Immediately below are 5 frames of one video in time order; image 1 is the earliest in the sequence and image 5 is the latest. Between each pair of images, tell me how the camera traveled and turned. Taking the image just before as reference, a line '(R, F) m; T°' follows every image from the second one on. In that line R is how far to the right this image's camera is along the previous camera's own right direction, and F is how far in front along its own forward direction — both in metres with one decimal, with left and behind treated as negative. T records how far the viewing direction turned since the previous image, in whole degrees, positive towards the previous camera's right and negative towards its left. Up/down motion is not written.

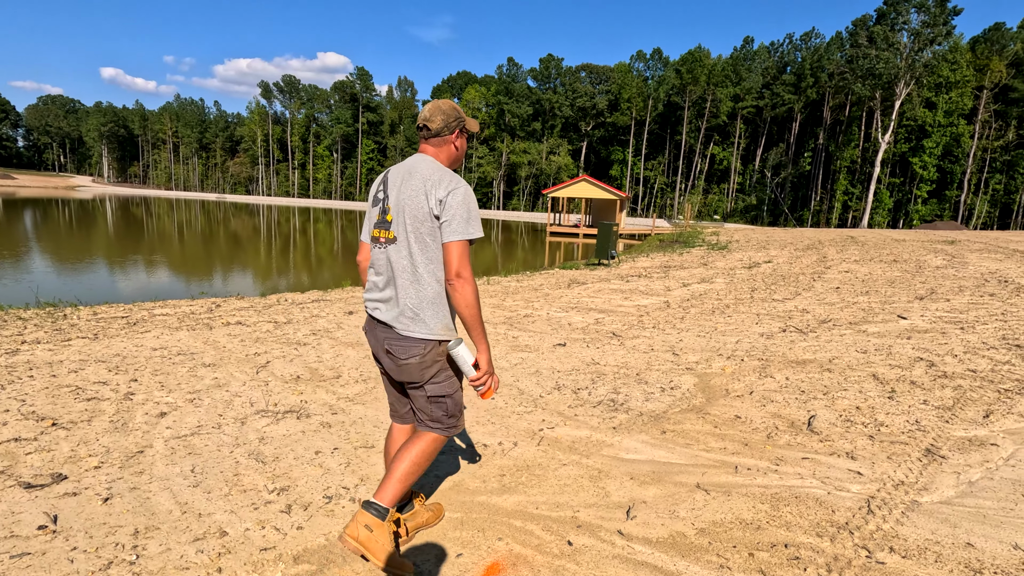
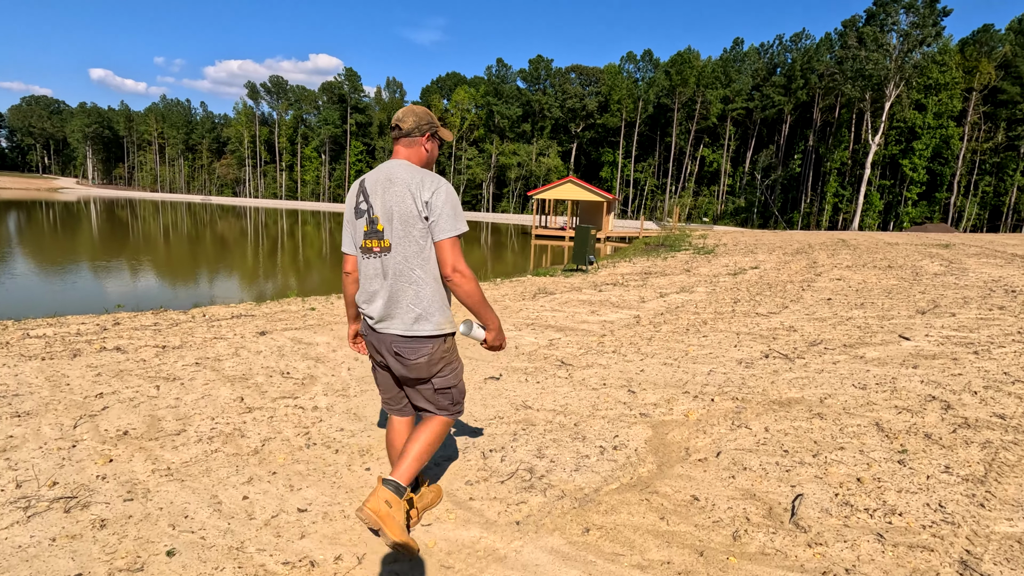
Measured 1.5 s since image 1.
(+0.6, +0.9) m; +1°
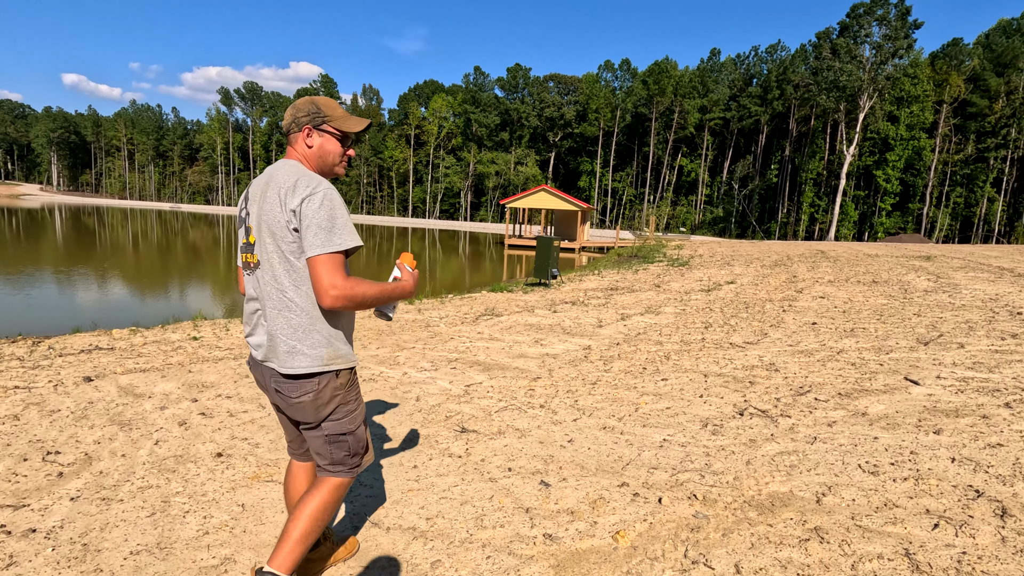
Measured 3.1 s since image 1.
(+0.6, +1.2) m; +2°
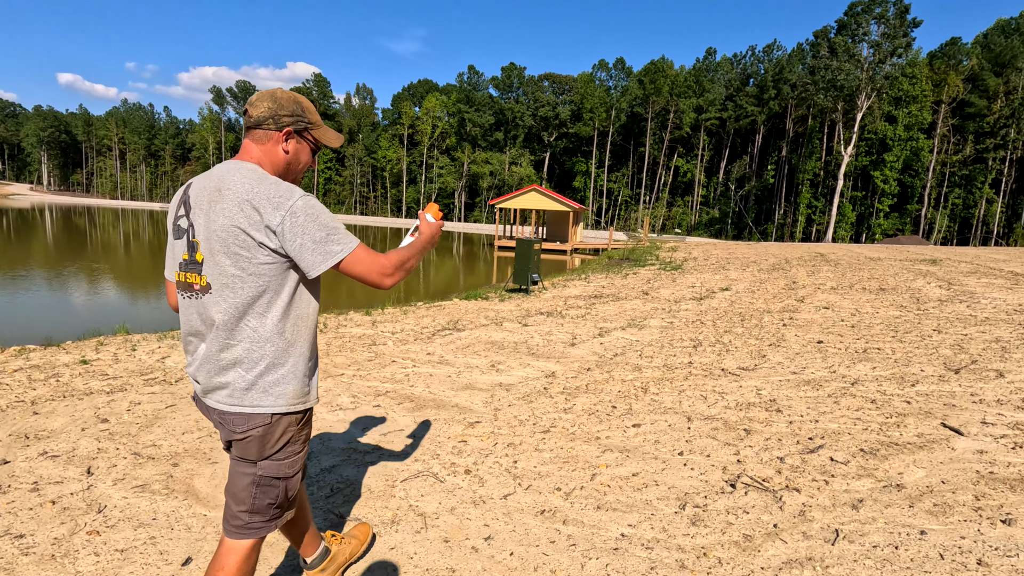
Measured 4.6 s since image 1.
(+0.4, +1.0) m; 0°
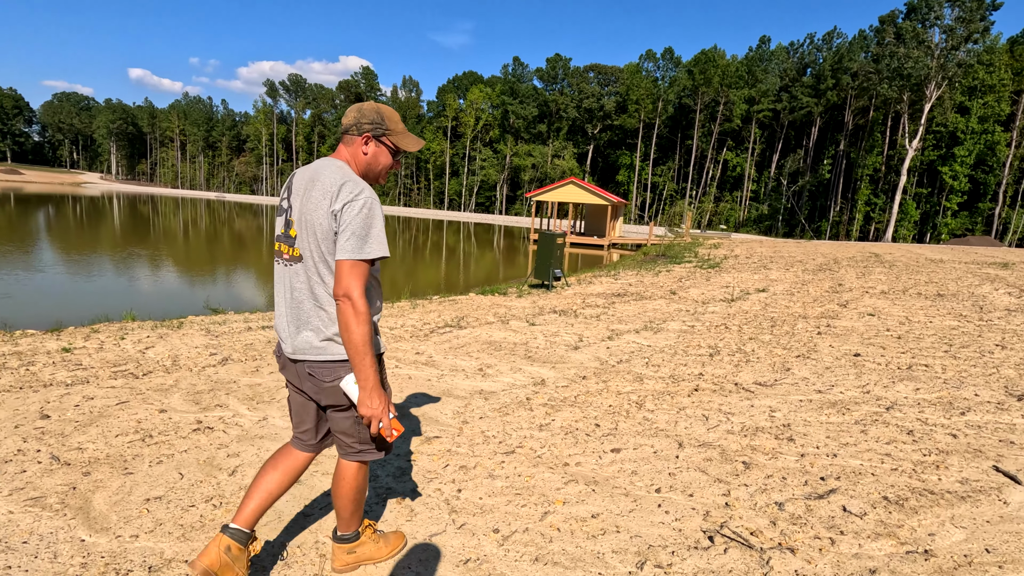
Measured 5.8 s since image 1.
(+0.4, +0.5) m; -5°
